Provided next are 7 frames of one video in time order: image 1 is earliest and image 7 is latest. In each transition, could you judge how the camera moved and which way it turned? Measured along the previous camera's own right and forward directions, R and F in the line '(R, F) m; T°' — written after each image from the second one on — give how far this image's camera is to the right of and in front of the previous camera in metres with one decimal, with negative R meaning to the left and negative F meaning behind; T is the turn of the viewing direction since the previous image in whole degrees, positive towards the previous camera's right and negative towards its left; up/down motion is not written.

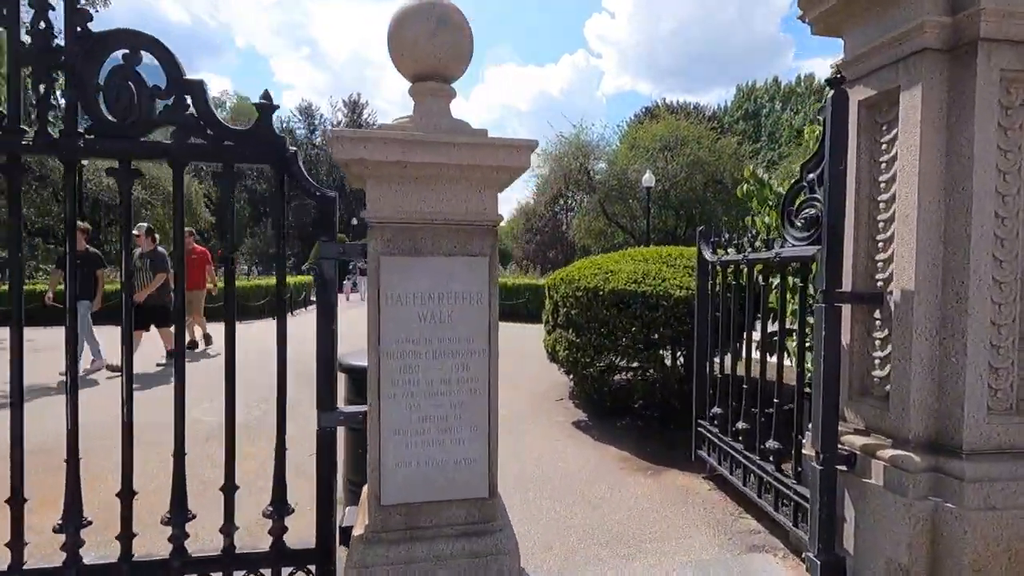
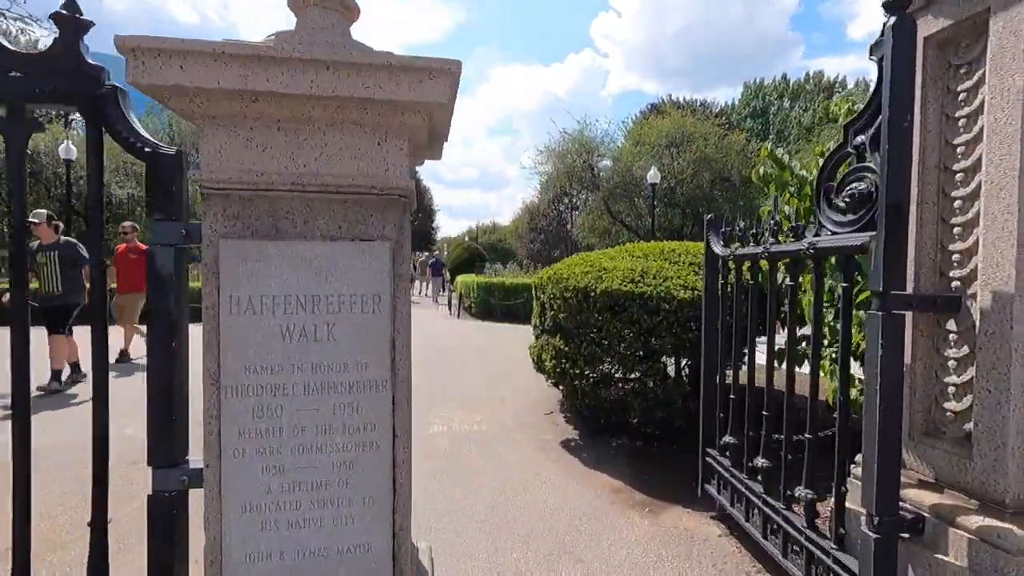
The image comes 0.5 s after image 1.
(+0.3, +0.8) m; -1°
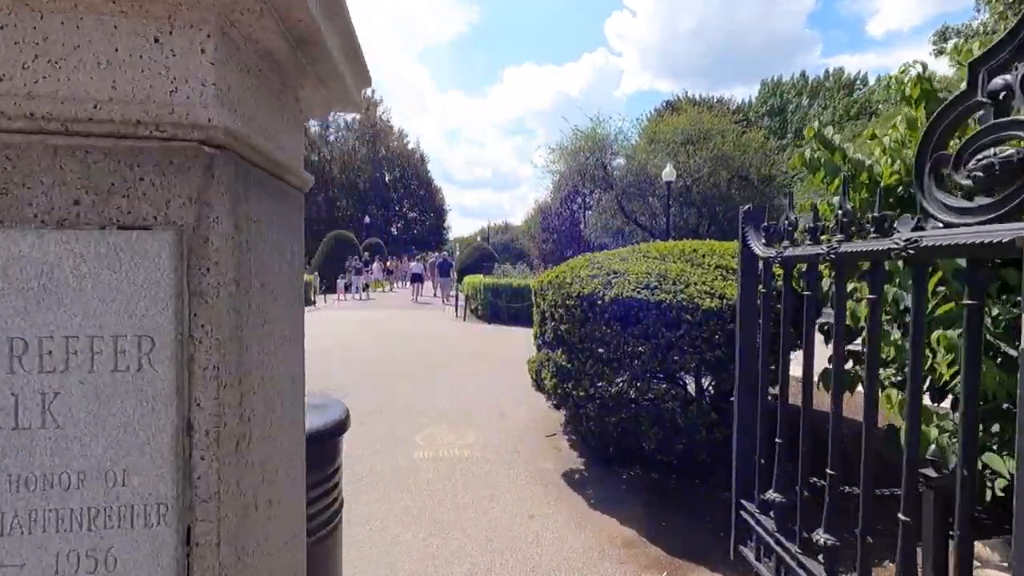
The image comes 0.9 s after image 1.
(+0.2, +0.8) m; -1°
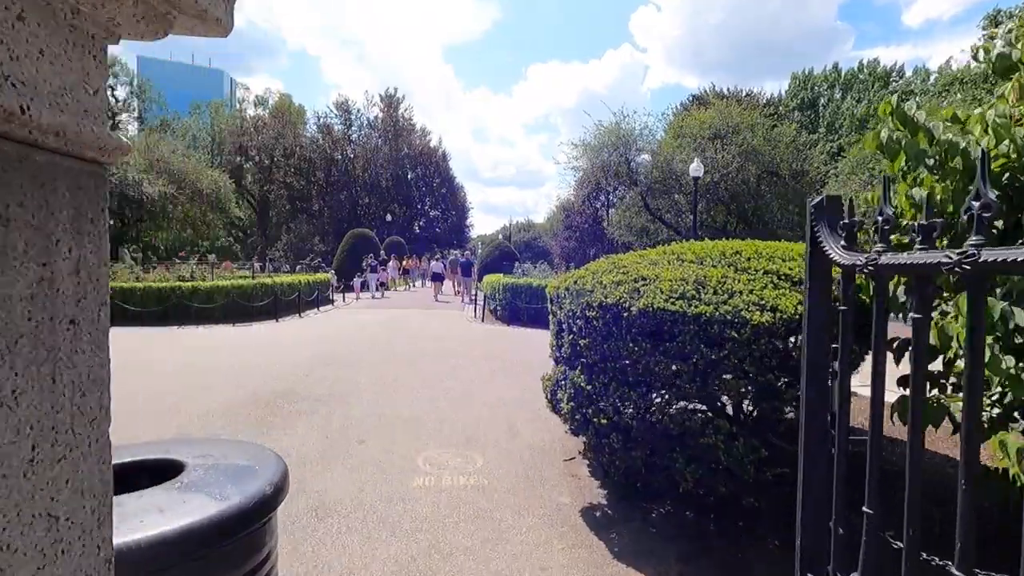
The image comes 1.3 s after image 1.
(+0.1, +0.7) m; -2°
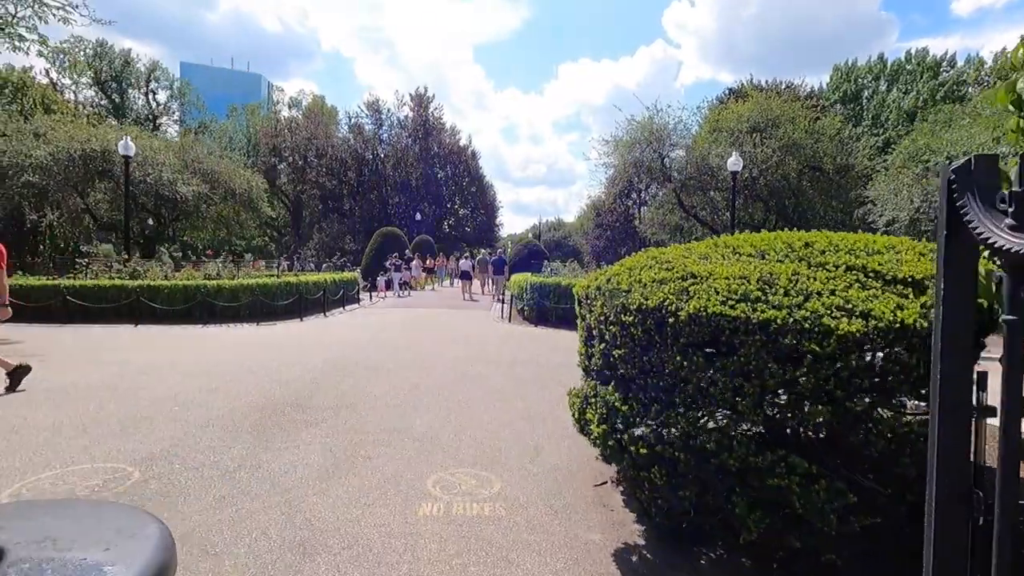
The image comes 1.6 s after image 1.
(+0.1, +0.7) m; -3°
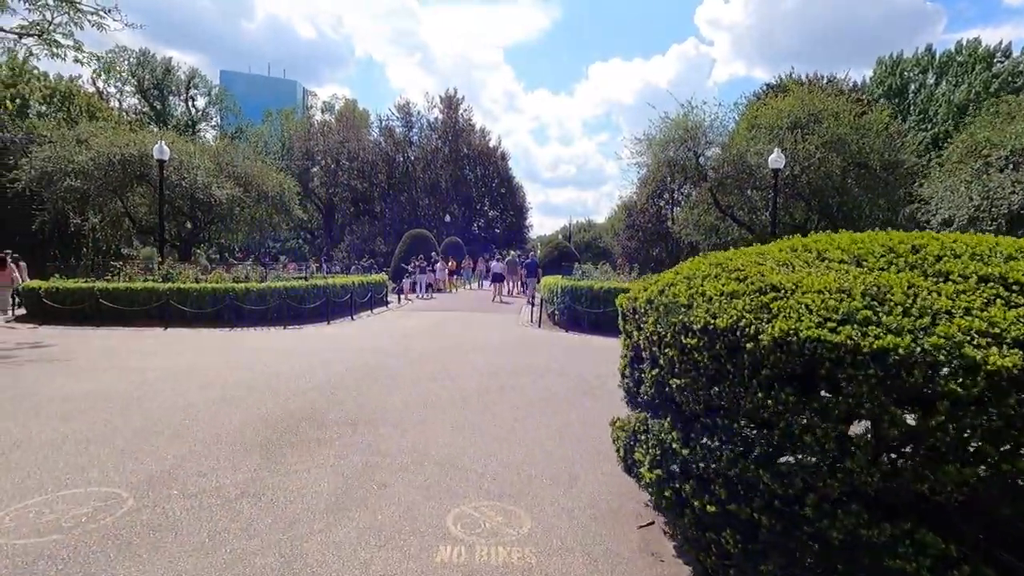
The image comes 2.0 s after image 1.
(0.0, +0.6) m; -3°
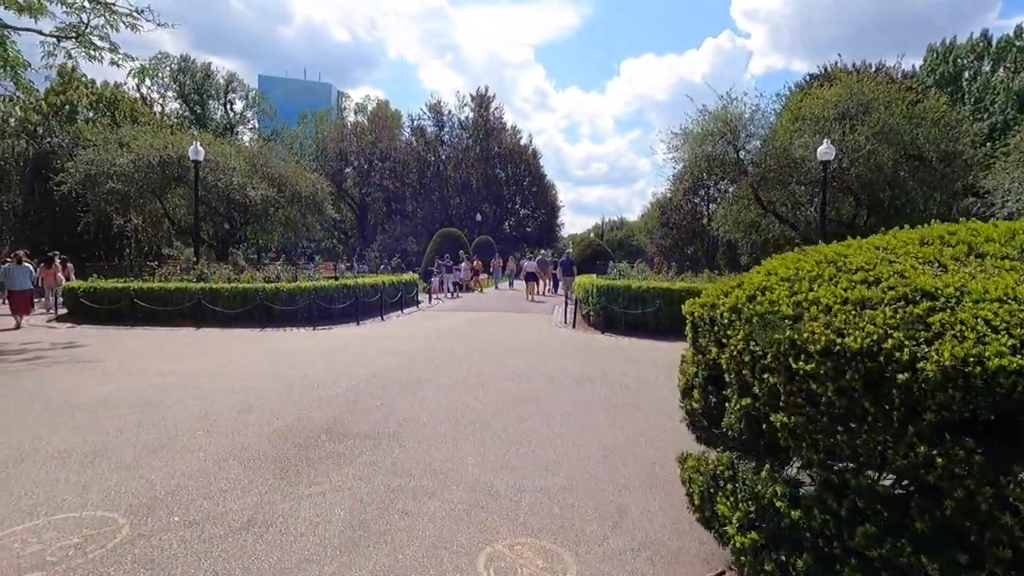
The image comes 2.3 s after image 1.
(-0.1, +0.6) m; -3°
